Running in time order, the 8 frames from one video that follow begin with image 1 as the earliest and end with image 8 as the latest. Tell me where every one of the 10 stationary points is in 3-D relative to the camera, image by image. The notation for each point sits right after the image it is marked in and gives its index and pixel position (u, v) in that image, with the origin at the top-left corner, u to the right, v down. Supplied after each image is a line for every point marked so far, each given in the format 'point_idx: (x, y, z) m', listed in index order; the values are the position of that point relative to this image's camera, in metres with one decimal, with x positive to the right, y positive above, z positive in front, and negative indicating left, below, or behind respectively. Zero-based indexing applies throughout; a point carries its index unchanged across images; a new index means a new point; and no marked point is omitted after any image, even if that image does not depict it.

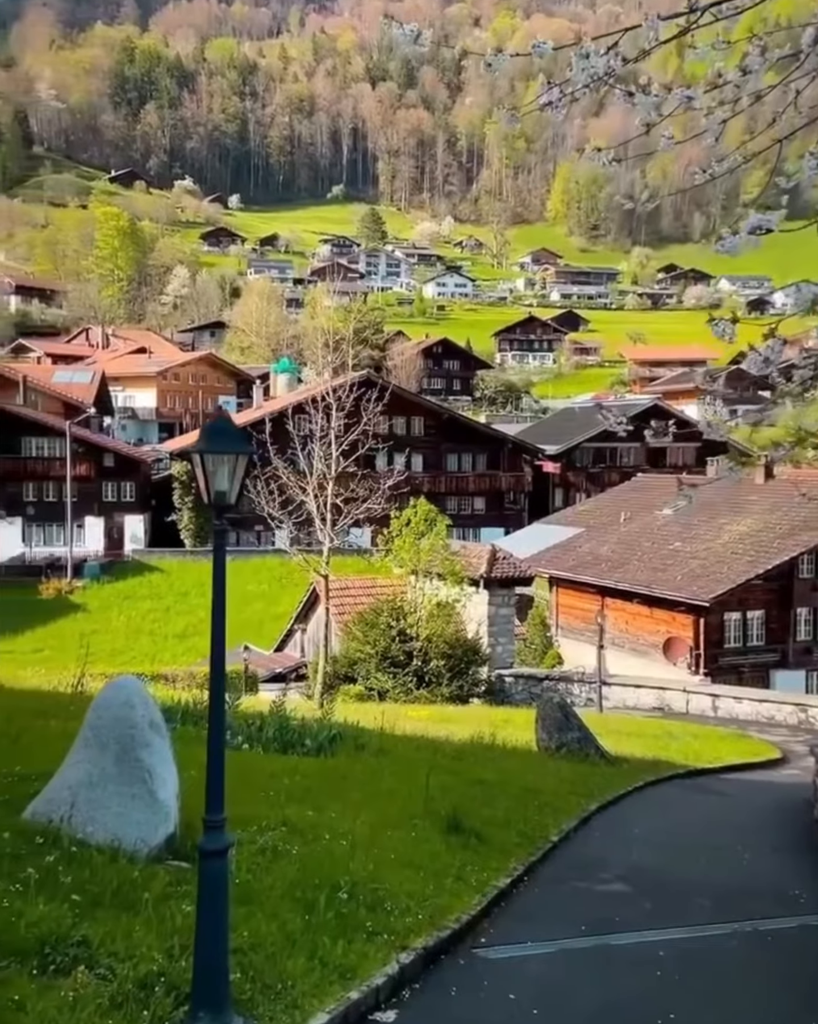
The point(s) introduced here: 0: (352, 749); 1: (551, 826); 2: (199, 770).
0: (-0.6, -2.5, +17.6) m
1: (+1.2, -2.6, +14.0) m
2: (-1.9, -2.3, +15.2) m
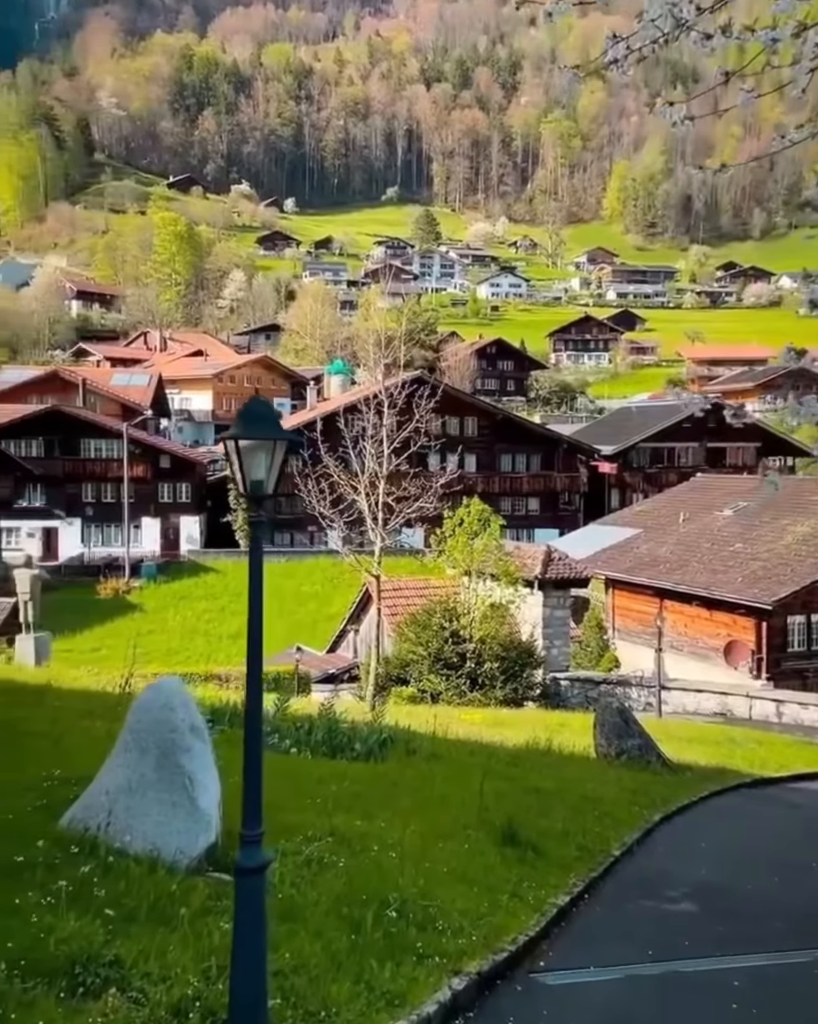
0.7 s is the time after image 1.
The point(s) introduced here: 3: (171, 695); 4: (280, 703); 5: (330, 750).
0: (-0.1, -2.5, +17.0) m
1: (+1.6, -2.6, +13.3) m
2: (-1.4, -2.3, +14.7) m
3: (-1.7, -1.3, +11.9) m
4: (-1.5, -2.1, +18.9) m
5: (-0.8, -2.4, +16.7) m
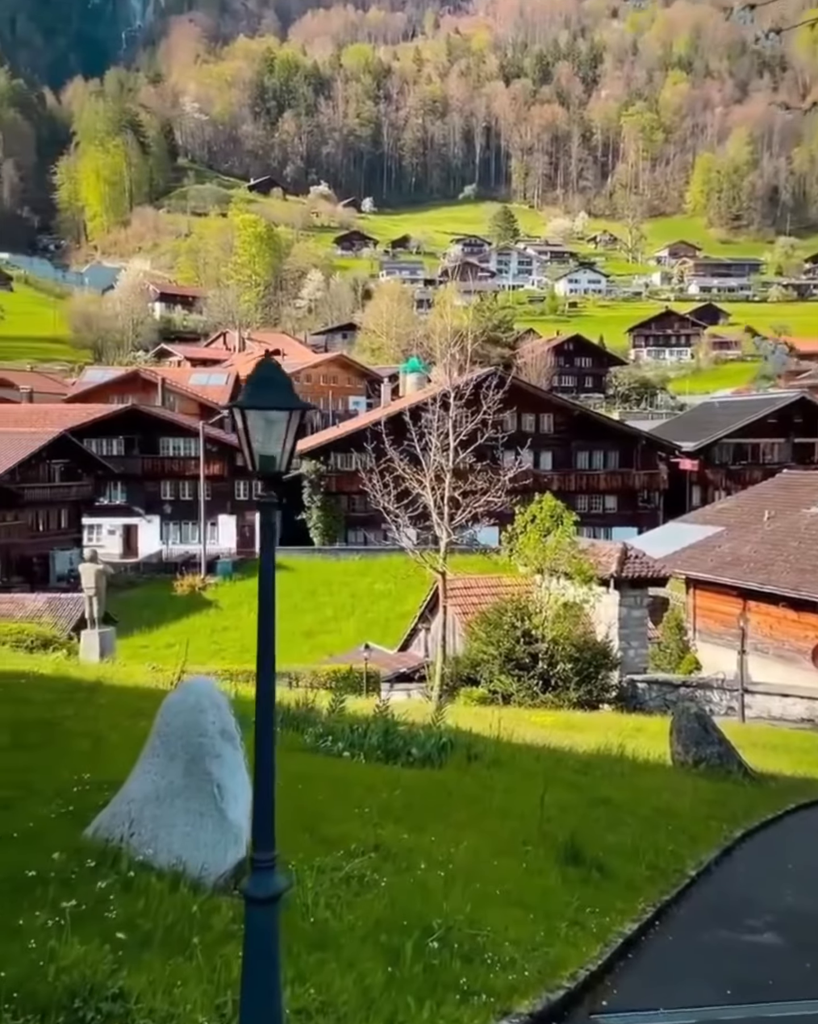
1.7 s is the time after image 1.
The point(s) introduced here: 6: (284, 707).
0: (+0.5, -2.3, +15.9) m
1: (+2.0, -2.5, +12.1) m
2: (-1.0, -2.2, +13.6) m
3: (-1.4, -1.2, +10.9) m
4: (-0.8, -2.0, +17.8) m
5: (-0.2, -2.3, +15.6) m
6: (-1.4, -2.1, +18.2) m
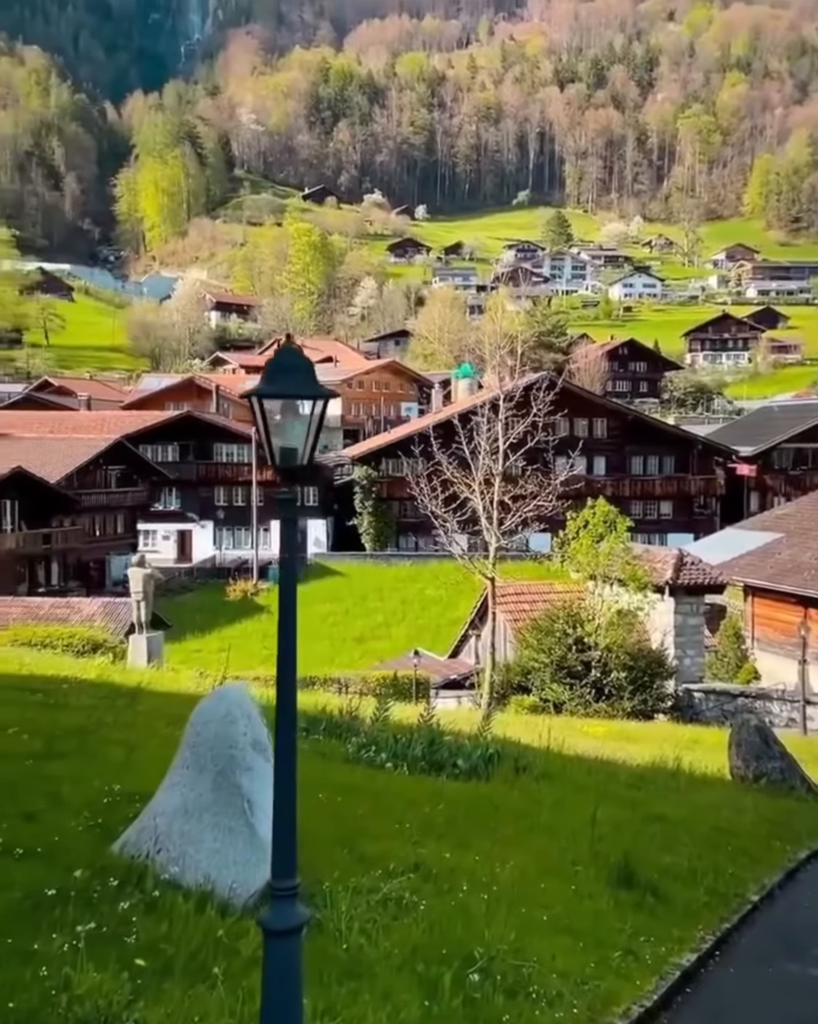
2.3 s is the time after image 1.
0: (+0.9, -2.4, +15.2) m
1: (+2.3, -2.5, +11.4) m
2: (-0.6, -2.2, +13.0) m
3: (-1.1, -1.2, +10.3) m
4: (-0.3, -2.0, +17.2) m
5: (+0.2, -2.3, +15.0) m
6: (-0.9, -2.1, +17.6) m
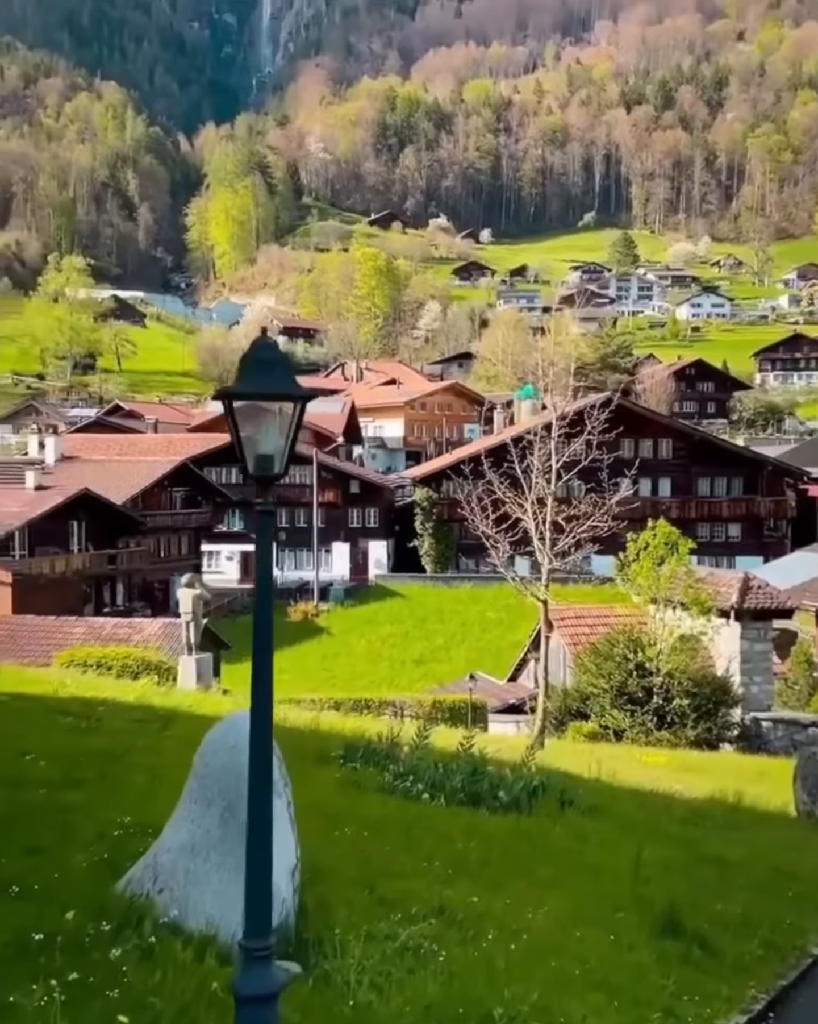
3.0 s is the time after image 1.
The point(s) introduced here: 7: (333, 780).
0: (+1.3, -2.5, +14.3) m
1: (+2.5, -2.6, +10.4) m
2: (-0.4, -2.3, +12.2) m
3: (-1.0, -1.2, +9.5) m
4: (+0.1, -2.2, +16.4) m
5: (+0.5, -2.4, +14.1) m
6: (-0.5, -2.3, +16.7) m
7: (-0.6, -2.3, +14.0) m
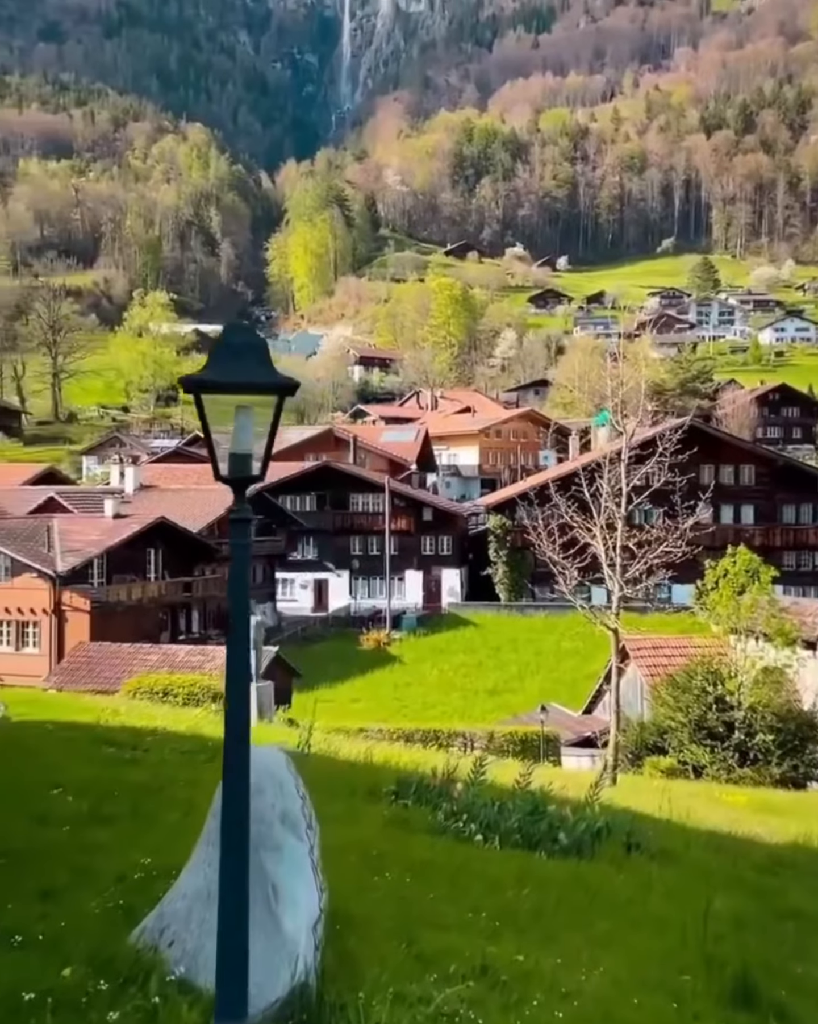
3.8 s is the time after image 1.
0: (+1.7, -2.7, +13.3) m
1: (+2.7, -2.7, +9.3) m
2: (-0.1, -2.4, +11.2) m
3: (-0.8, -1.3, +8.5) m
4: (+0.6, -2.4, +15.4) m
5: (+0.9, -2.6, +13.1) m
6: (+0.1, -2.5, +15.8) m
7: (-0.2, -2.4, +13.0) m
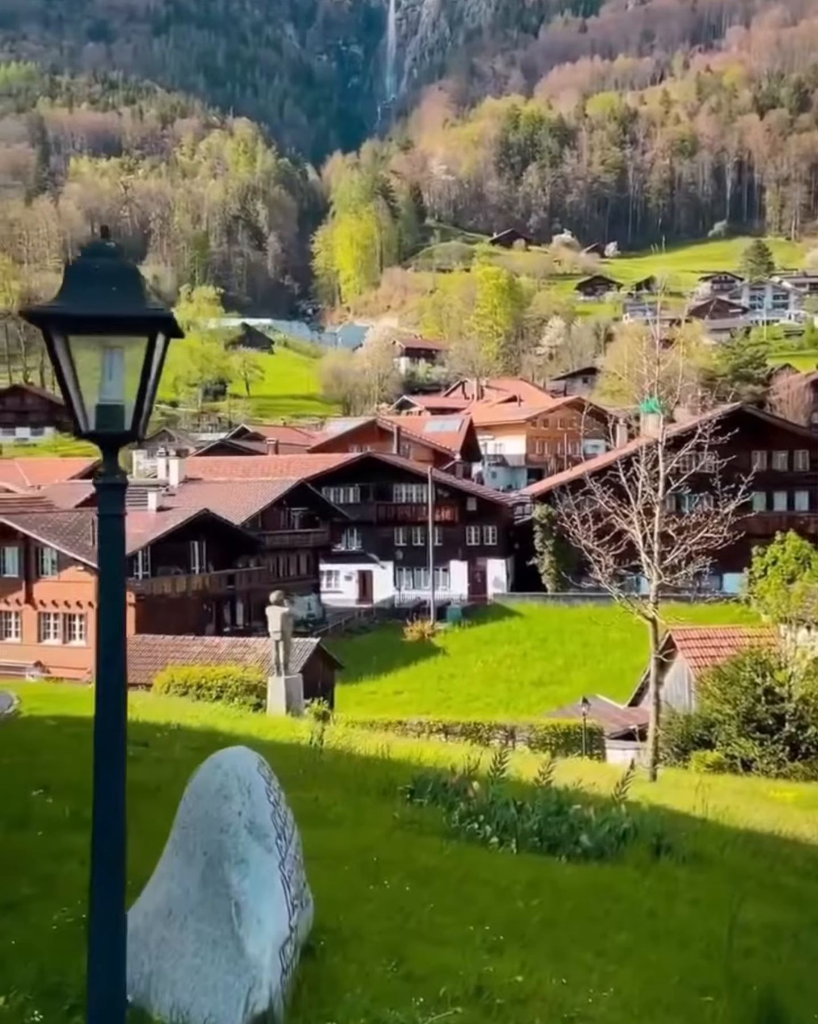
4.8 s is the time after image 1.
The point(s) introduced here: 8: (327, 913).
0: (+1.8, -2.5, +12.3) m
1: (+2.7, -2.5, +8.3) m
2: (0.0, -2.2, +10.3) m
3: (-0.8, -1.2, +7.7) m
4: (+0.8, -2.2, +14.5) m
5: (+1.0, -2.4, +12.1) m
6: (+0.2, -2.3, +14.9) m
7: (-0.1, -2.3, +12.1) m
8: (-0.4, -2.2, +9.0) m
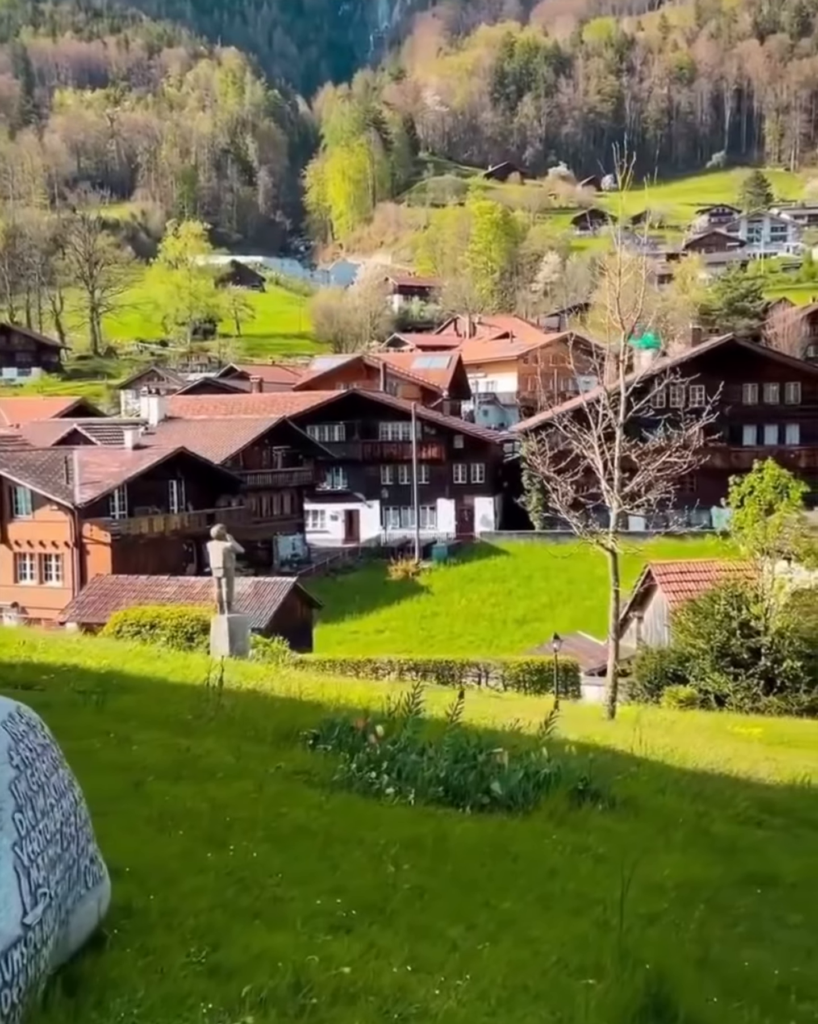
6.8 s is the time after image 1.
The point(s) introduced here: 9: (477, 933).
0: (+1.0, -1.9, +10.8) m
1: (+1.9, -2.0, +6.8) m
2: (-0.8, -1.7, +8.8) m
3: (-1.6, -0.7, +6.1) m
4: (0.0, -1.5, +12.9) m
5: (+0.2, -1.8, +10.6) m
6: (-0.5, -1.6, +13.3) m
7: (-0.9, -1.7, +10.6) m
8: (-1.2, -1.7, +7.5) m
9: (+0.4, -1.8, +7.4) m
